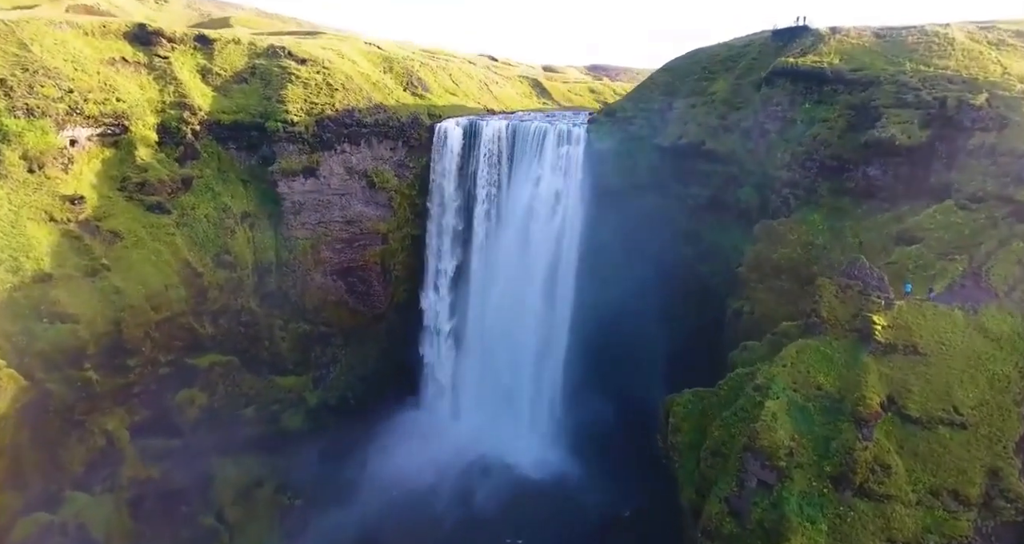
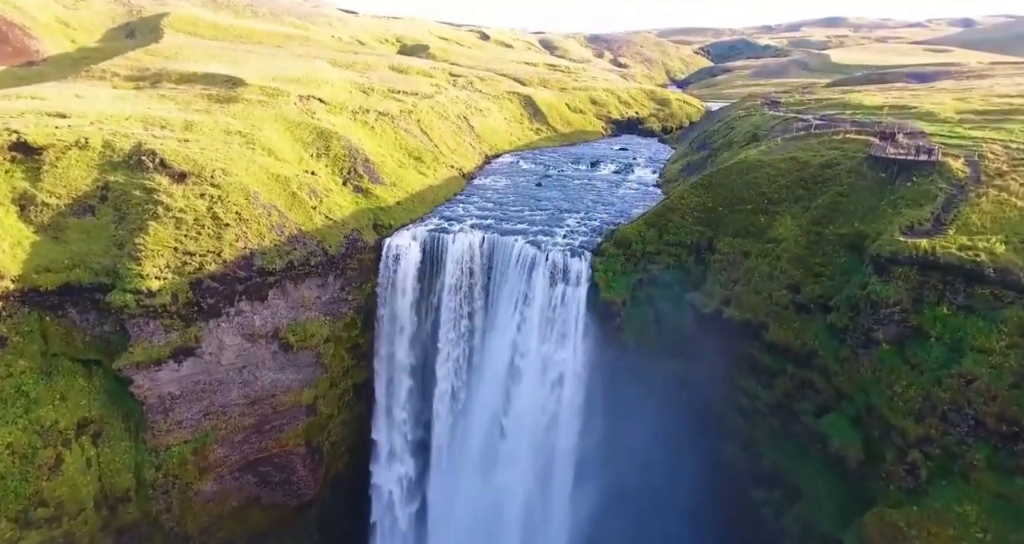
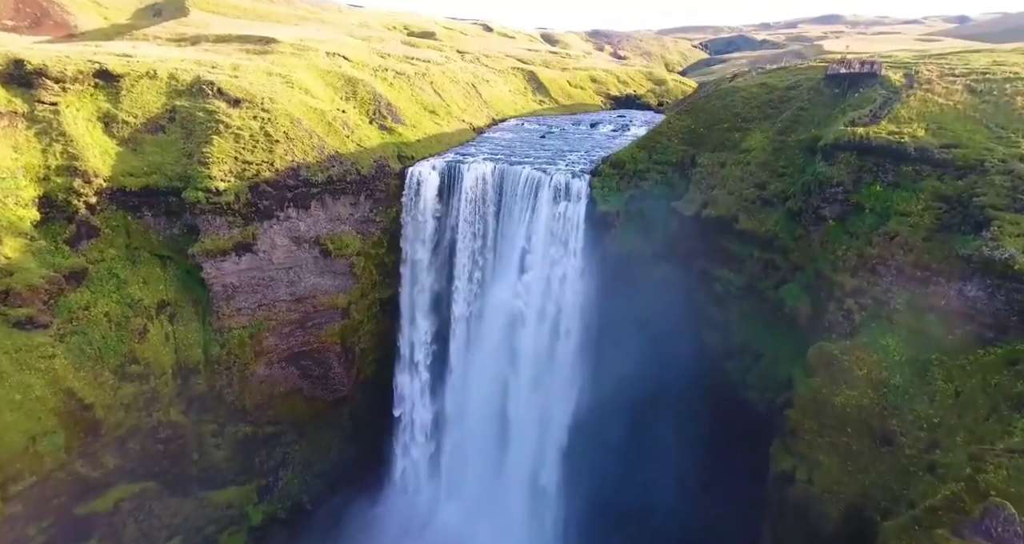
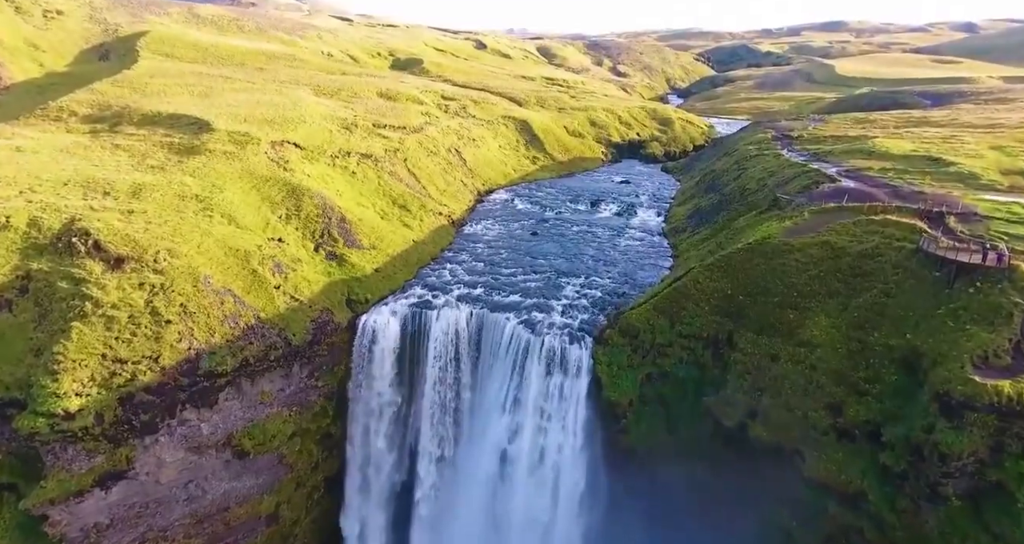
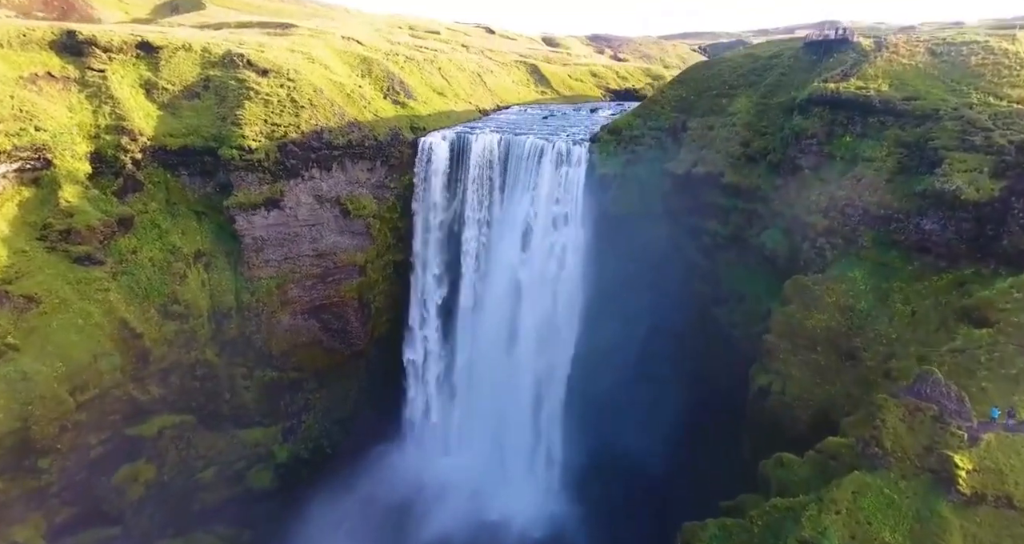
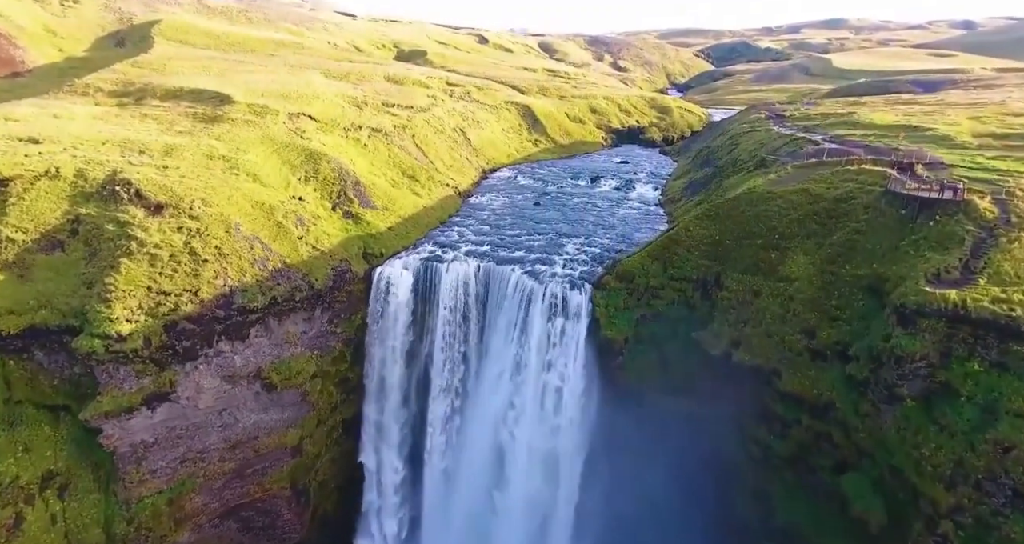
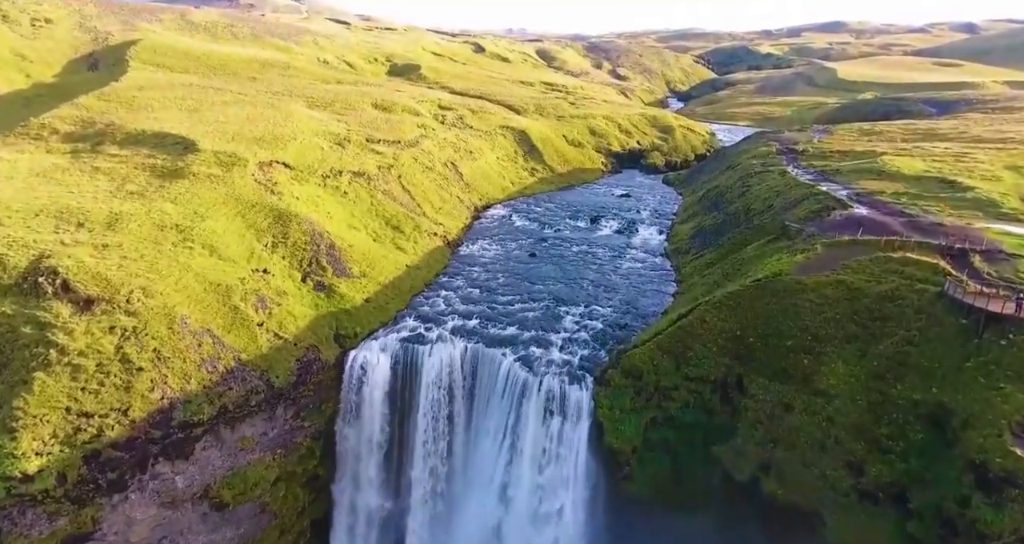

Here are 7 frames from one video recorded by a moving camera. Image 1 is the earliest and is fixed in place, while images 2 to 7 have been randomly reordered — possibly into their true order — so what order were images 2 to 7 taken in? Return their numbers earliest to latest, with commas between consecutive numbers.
5, 3, 2, 6, 4, 7
